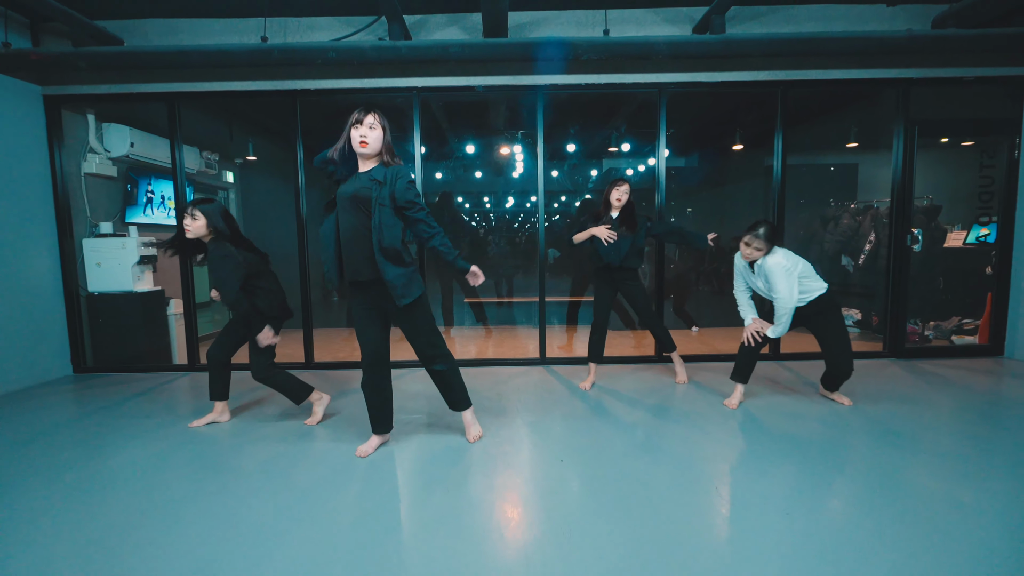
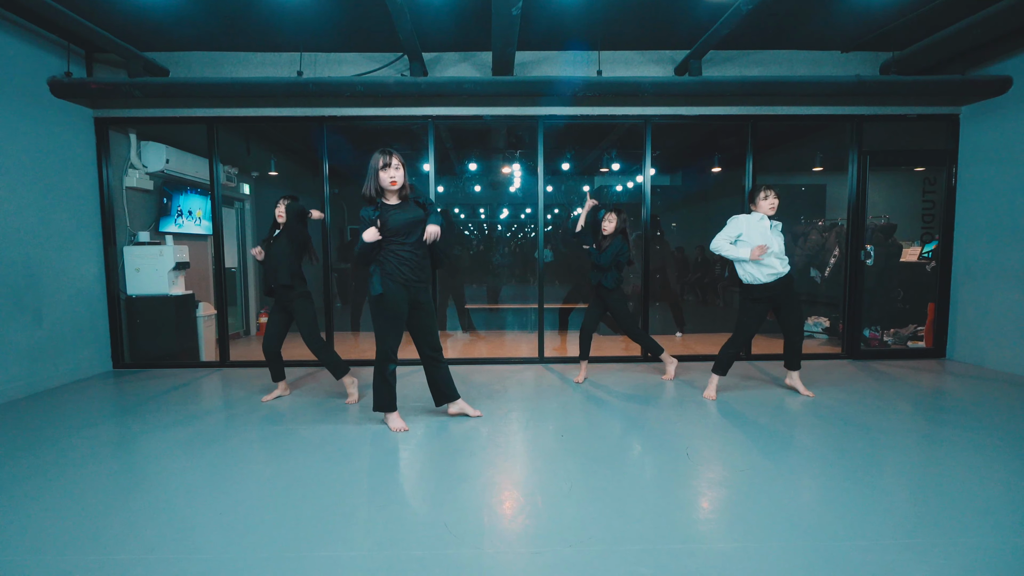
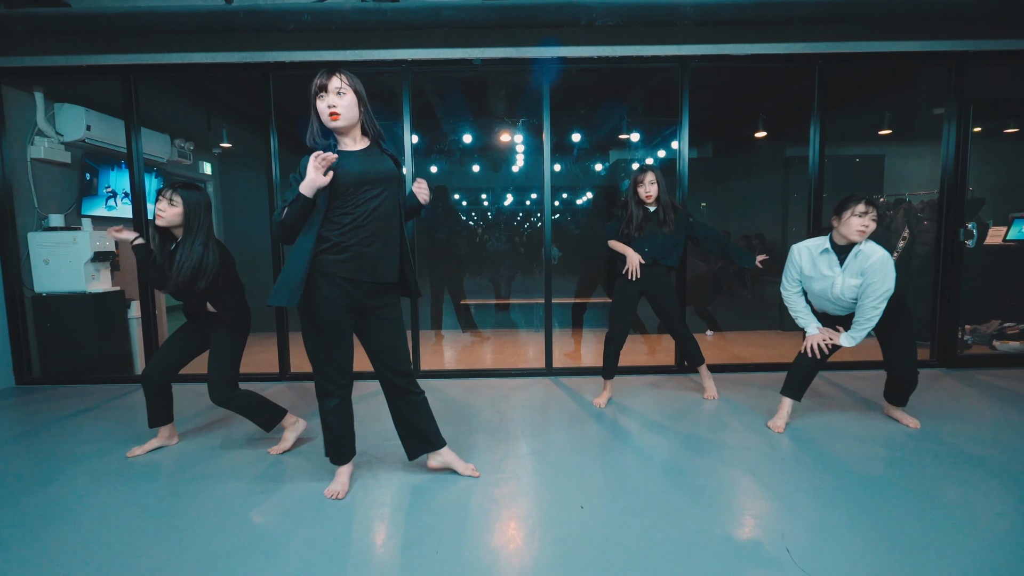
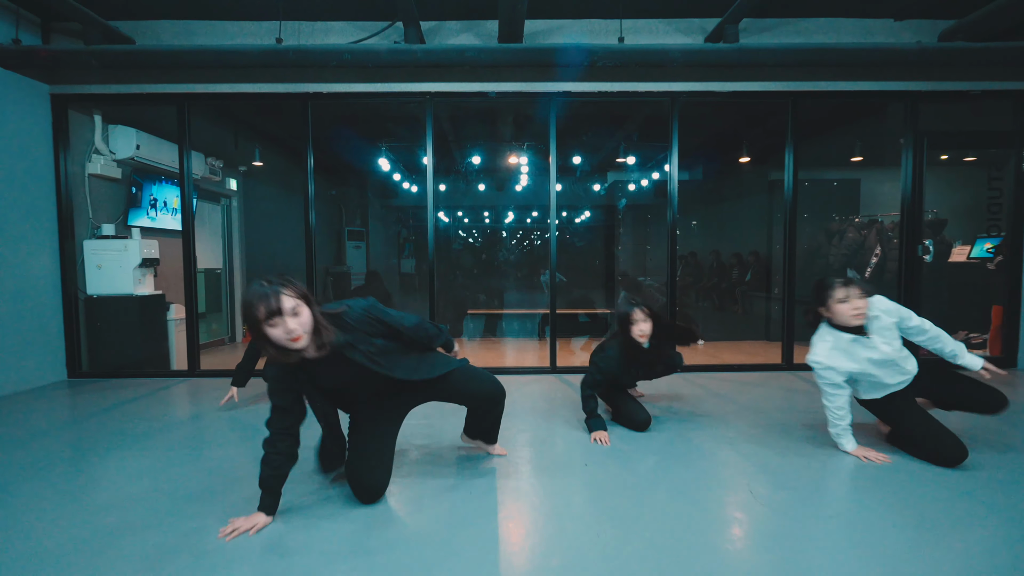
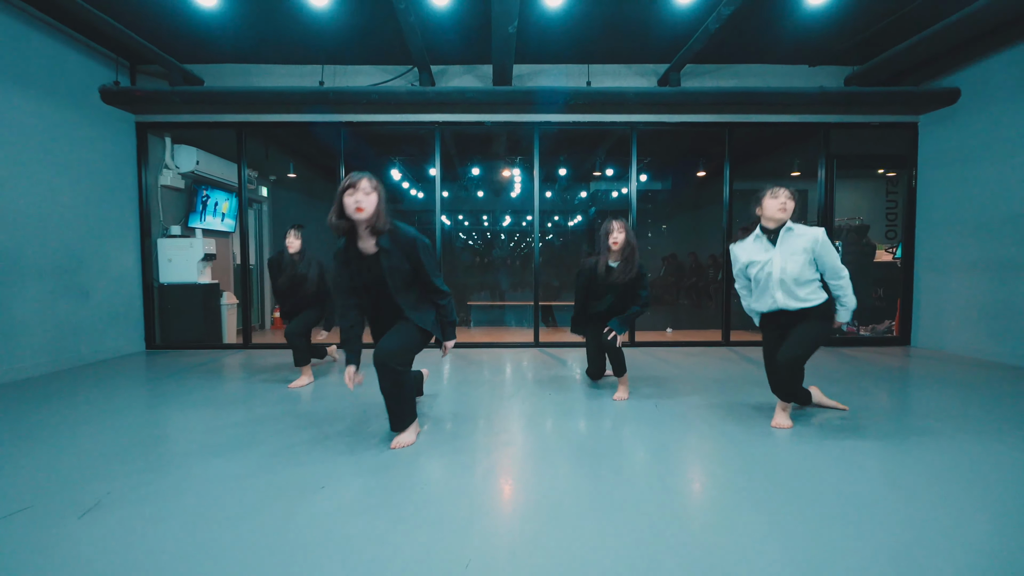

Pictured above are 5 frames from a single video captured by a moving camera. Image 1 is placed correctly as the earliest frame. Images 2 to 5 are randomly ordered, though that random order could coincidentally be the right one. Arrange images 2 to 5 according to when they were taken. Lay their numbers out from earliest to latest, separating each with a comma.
3, 2, 4, 5
